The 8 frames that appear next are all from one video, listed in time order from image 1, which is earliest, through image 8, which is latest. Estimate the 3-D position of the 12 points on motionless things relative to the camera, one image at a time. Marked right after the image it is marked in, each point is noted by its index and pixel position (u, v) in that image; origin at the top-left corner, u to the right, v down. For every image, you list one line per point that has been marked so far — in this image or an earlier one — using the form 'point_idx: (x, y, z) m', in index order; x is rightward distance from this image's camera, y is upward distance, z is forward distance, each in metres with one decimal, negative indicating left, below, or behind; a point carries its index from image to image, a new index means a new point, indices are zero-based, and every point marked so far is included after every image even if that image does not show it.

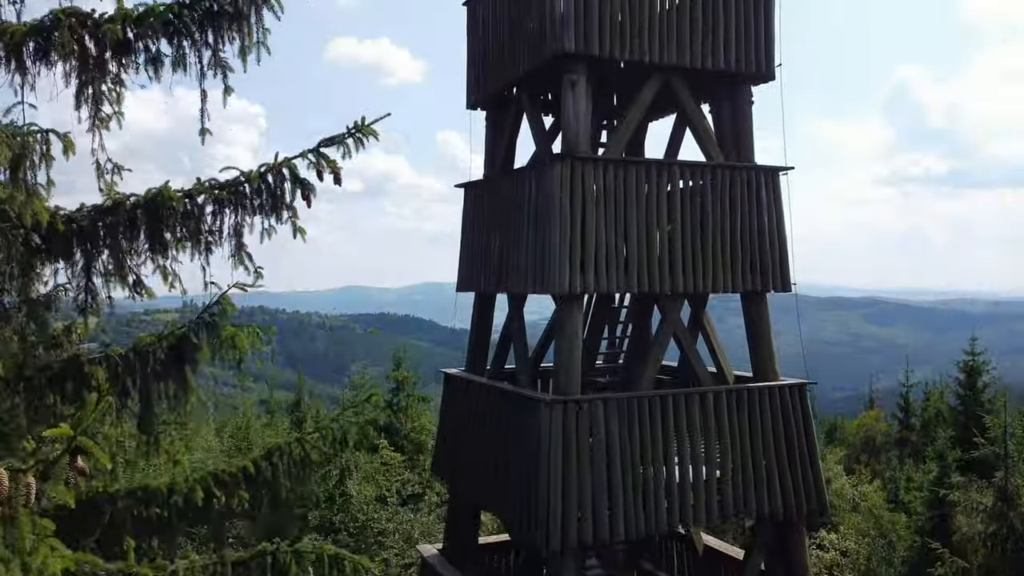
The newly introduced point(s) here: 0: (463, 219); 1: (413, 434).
0: (-0.6, +0.7, +8.3) m
1: (-2.7, -3.9, +18.9) m
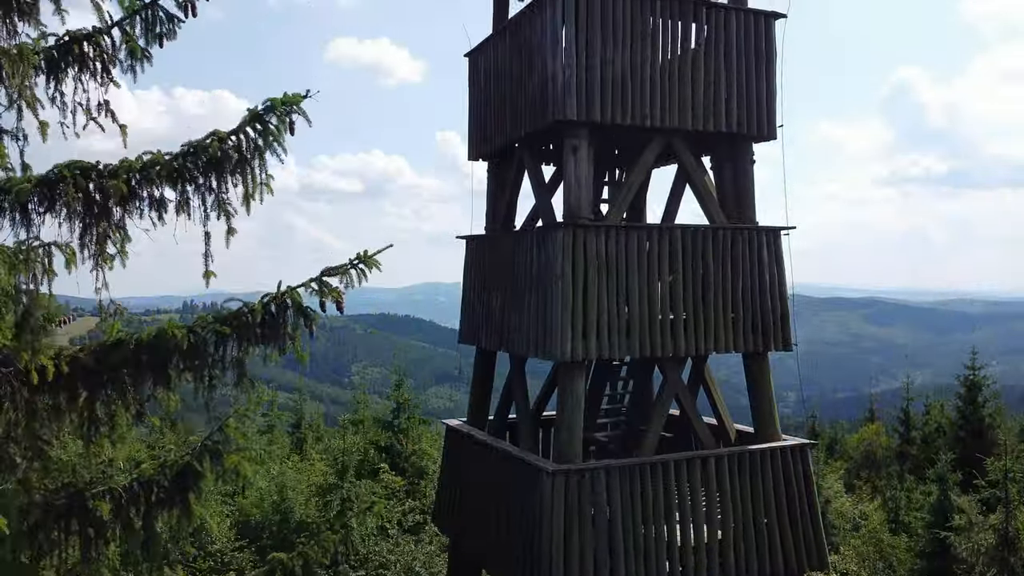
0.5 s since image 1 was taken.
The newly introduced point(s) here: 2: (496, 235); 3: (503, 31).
0: (-0.5, +0.1, +8.3) m
1: (-2.7, -4.5, +18.9) m
2: (-0.2, +0.5, +7.7) m
3: (-0.1, +2.7, +7.5) m
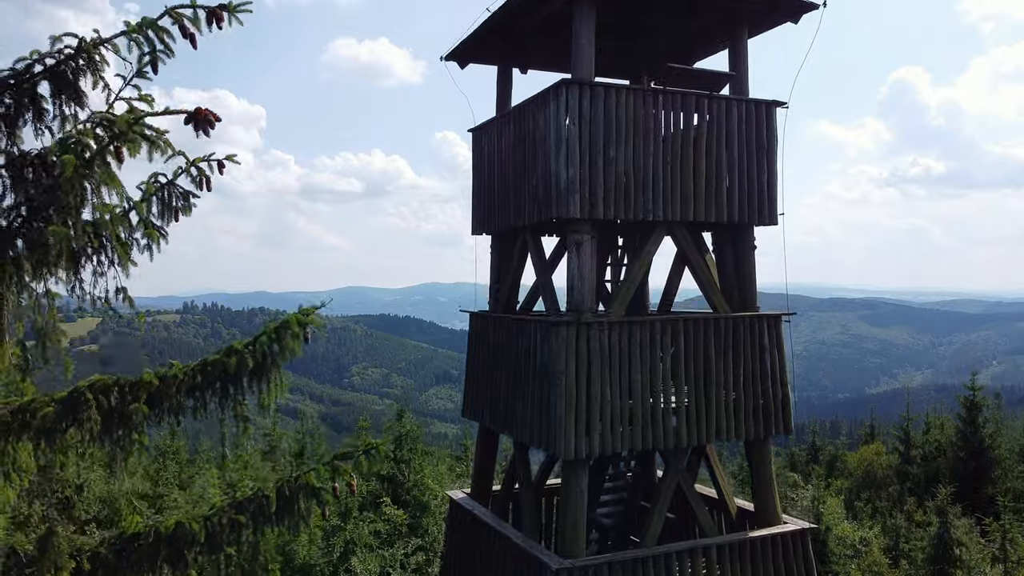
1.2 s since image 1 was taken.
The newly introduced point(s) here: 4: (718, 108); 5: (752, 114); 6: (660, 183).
0: (-0.5, -0.8, +8.4) m
1: (-2.6, -5.4, +19.0) m
2: (-0.1, -0.3, +7.7) m
3: (-0.1, +1.8, +7.6) m
4: (+2.1, +1.8, +7.0) m
5: (+2.4, +1.8, +7.2) m
6: (+1.4, +1.0, +6.8) m
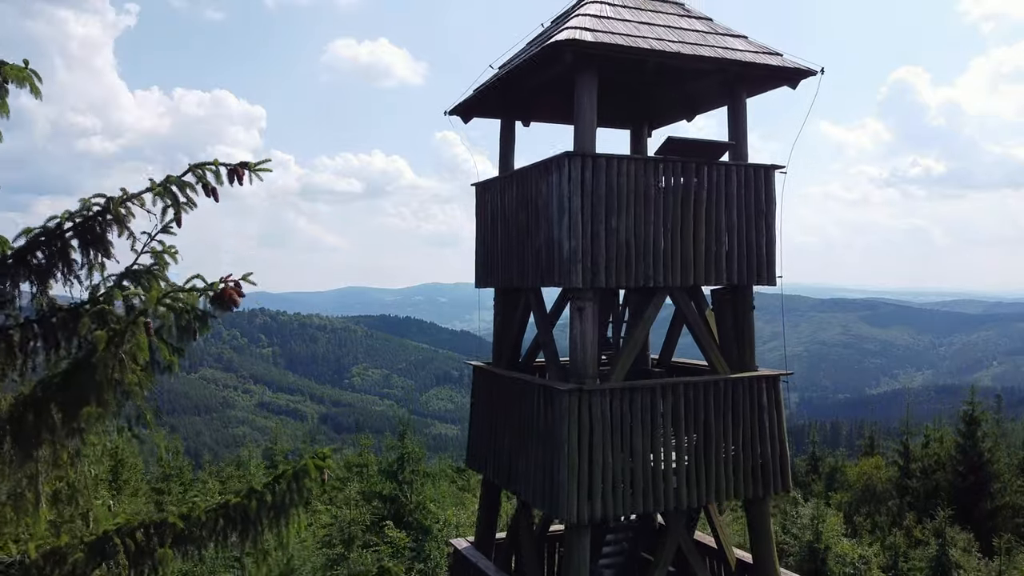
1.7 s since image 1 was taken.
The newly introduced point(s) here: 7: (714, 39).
0: (-0.5, -1.4, +8.5) m
1: (-2.6, -6.1, +19.1) m
2: (-0.1, -1.0, +7.9) m
3: (0.0, +1.2, +7.7) m
4: (+2.1, +1.2, +7.2) m
5: (+2.5, +1.1, +7.3) m
6: (+1.5, +0.4, +6.9) m
7: (+2.0, +2.5, +7.1) m
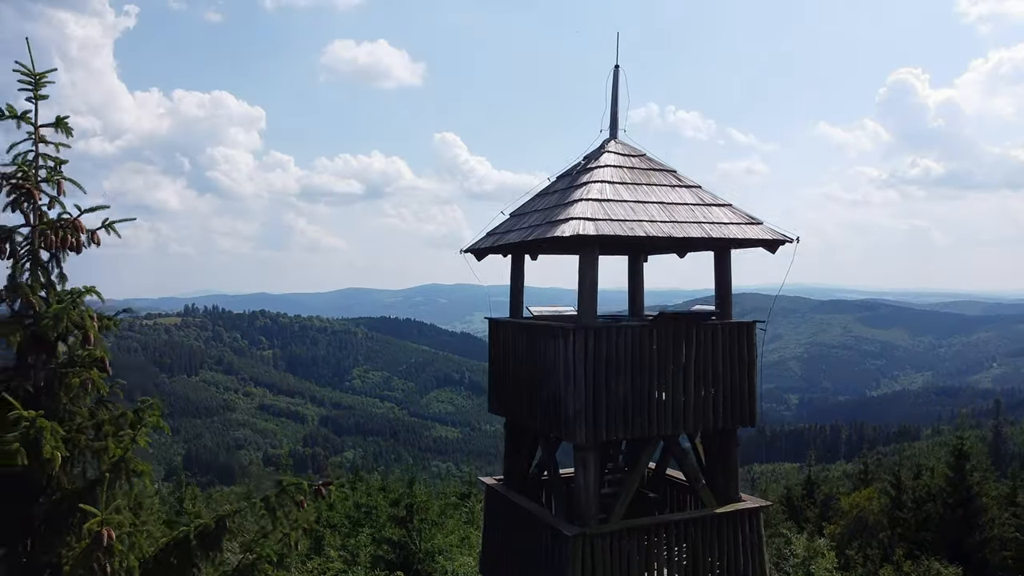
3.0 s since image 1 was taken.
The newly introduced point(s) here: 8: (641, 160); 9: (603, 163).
0: (-0.3, -3.1, +9.5) m
1: (-2.5, -7.8, +20.0) m
2: (0.0, -2.6, +8.8) m
3: (+0.1, -0.5, +8.6) m
4: (+2.2, -0.5, +8.1) m
5: (+2.6, -0.5, +8.3) m
6: (+1.6, -1.3, +7.9) m
7: (+2.2, +0.9, +8.0) m
8: (+1.6, +1.5, +8.7) m
9: (+1.1, +1.5, +8.4) m
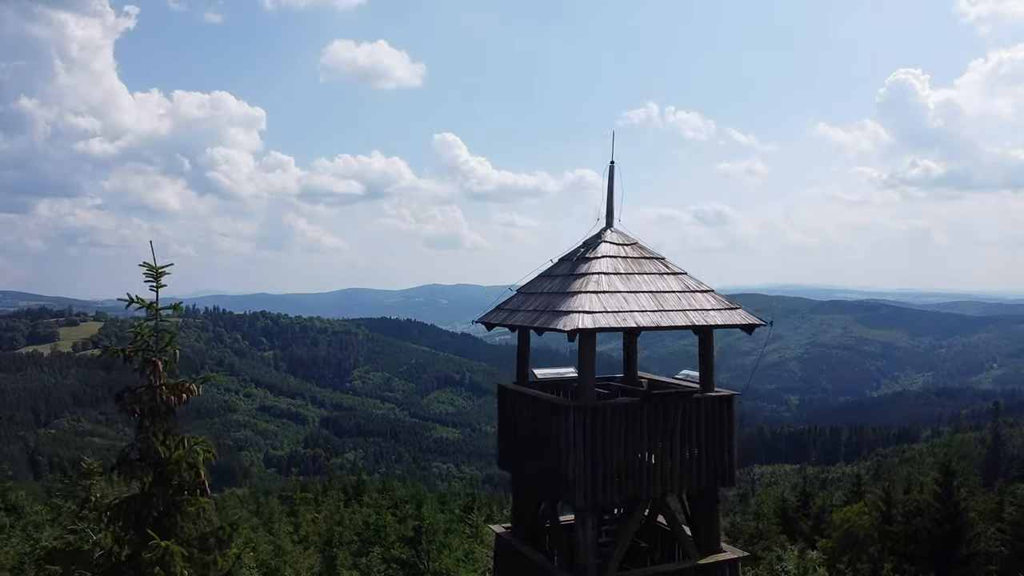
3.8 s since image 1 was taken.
0: (-0.2, -4.1, +10.6) m
1: (-2.4, -8.8, +21.1) m
2: (+0.1, -3.7, +9.9) m
3: (+0.2, -1.5, +9.7) m
4: (+2.3, -1.5, +9.2) m
5: (+2.7, -1.6, +9.4) m
6: (+1.7, -2.3, +9.0) m
7: (+2.3, -0.2, +9.1) m
8: (+1.7, +0.5, +9.8) m
9: (+1.2, +0.4, +9.5) m
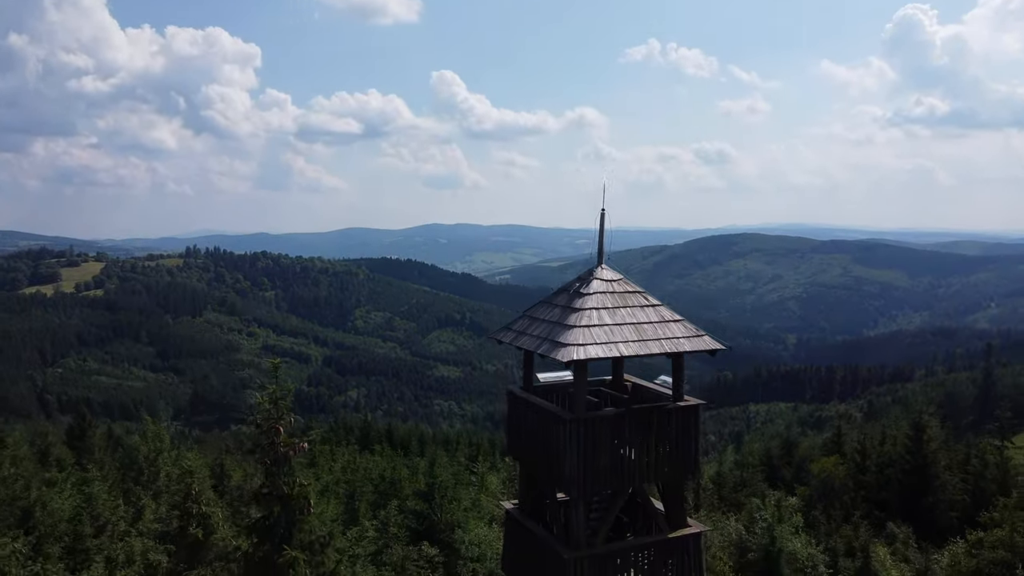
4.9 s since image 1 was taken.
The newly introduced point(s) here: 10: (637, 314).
0: (-0.1, -4.5, +12.8) m
1: (-2.2, -8.2, +23.8) m
2: (+0.2, -4.1, +12.2) m
3: (+0.3, -2.0, +11.8) m
4: (+2.4, -2.0, +11.3) m
5: (+2.8, -2.0, +11.4) m
6: (+1.8, -2.8, +11.1) m
7: (+2.4, -0.7, +11.1) m
8: (+1.8, +0.1, +11.7) m
9: (+1.3, 0.0, +11.4) m
10: (+2.0, -0.4, +11.3) m
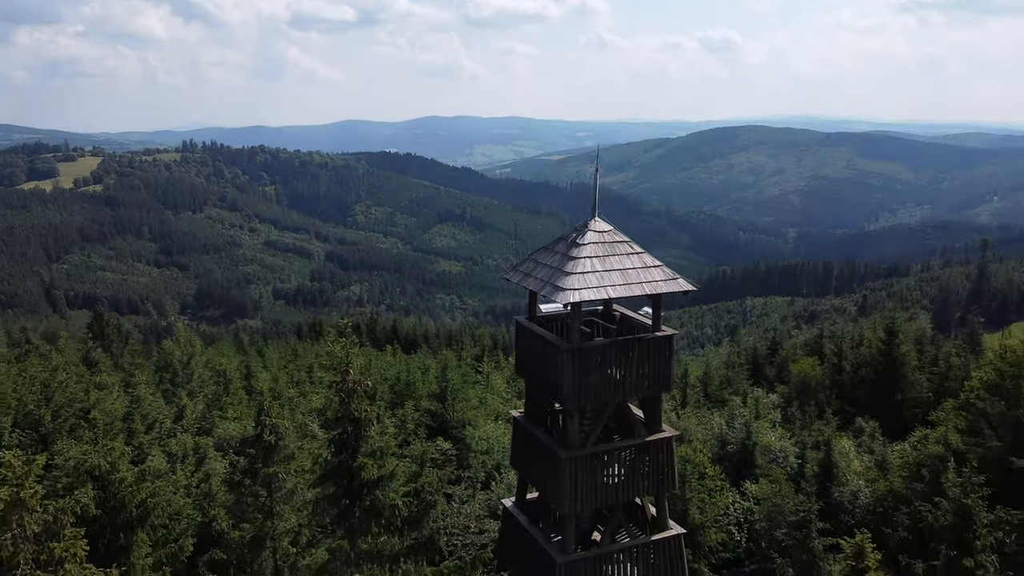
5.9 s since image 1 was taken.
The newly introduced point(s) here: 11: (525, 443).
0: (0.0, -3.2, +15.5) m
1: (-2.1, -5.3, +26.8) m
2: (+0.4, -3.0, +14.7) m
3: (+0.4, -0.9, +14.0) m
4: (+2.6, -1.1, +13.5) m
5: (+2.9, -1.0, +13.7) m
6: (+1.9, -1.9, +13.5) m
7: (+2.5, +0.3, +13.1) m
8: (+1.9, +1.1, +13.6) m
9: (+1.4, +0.9, +13.4) m
10: (+2.1, +0.5, +13.3) m
11: (+0.3, -3.2, +15.0) m
